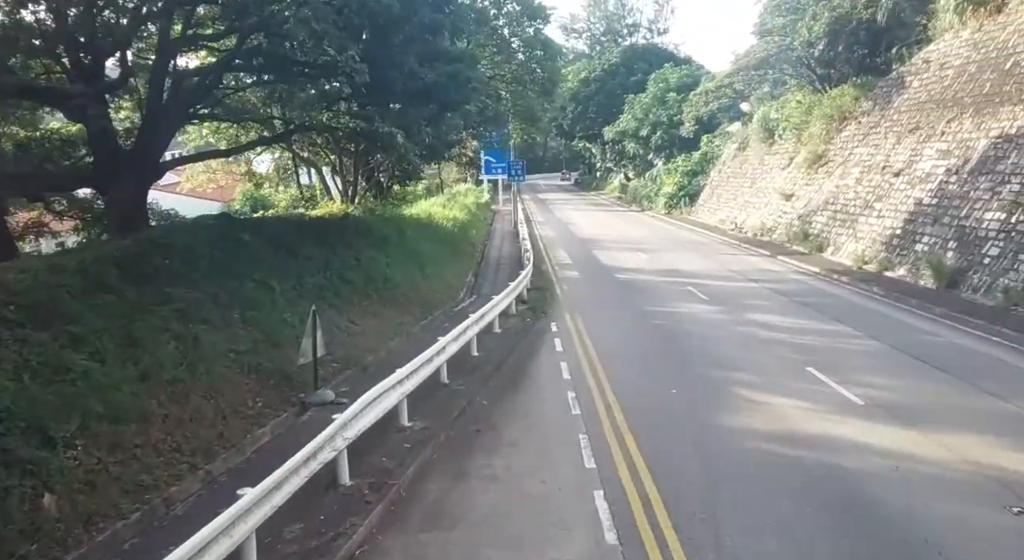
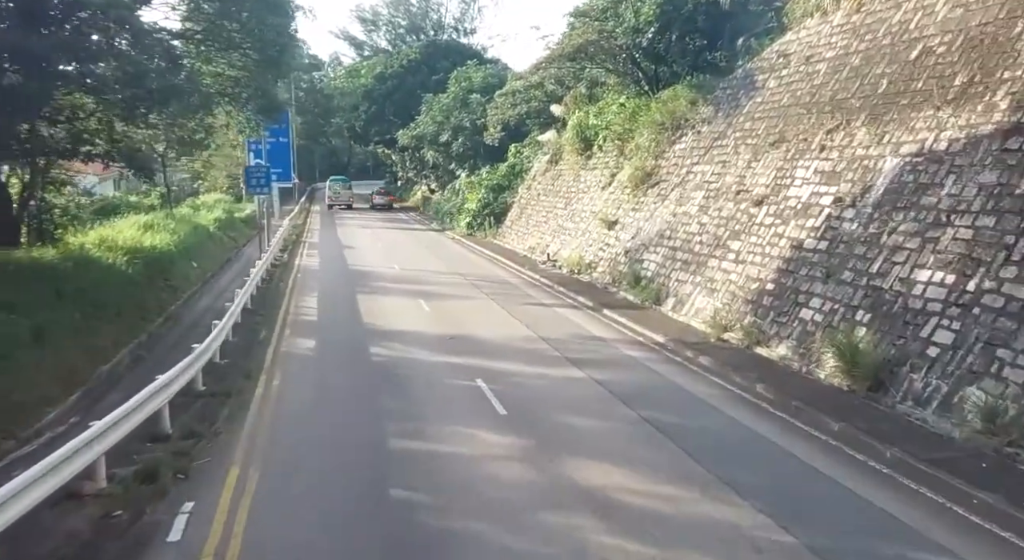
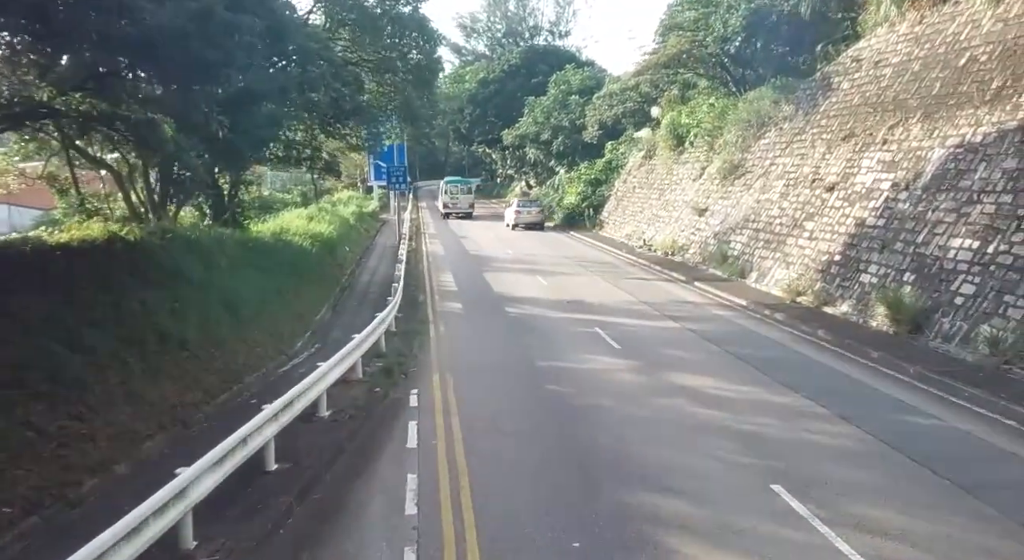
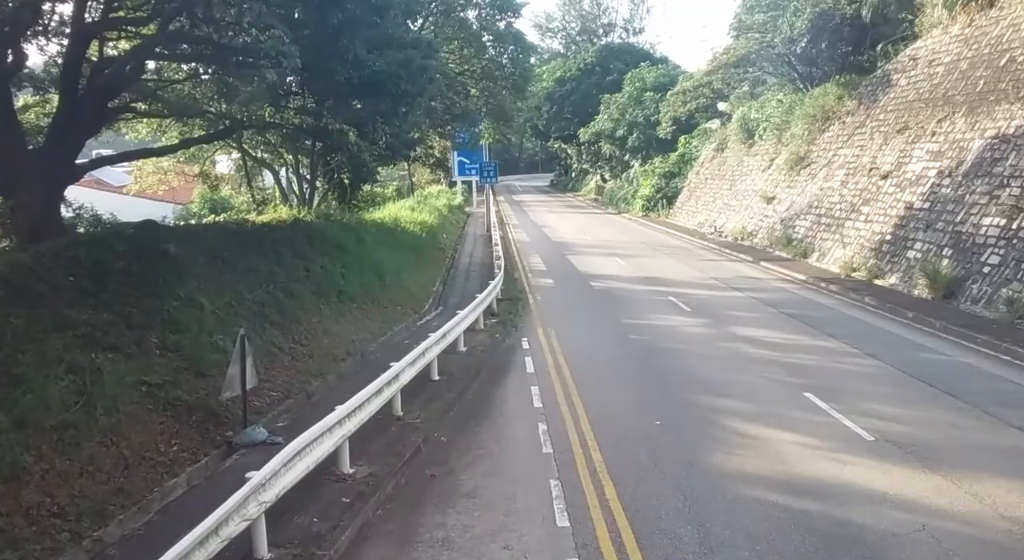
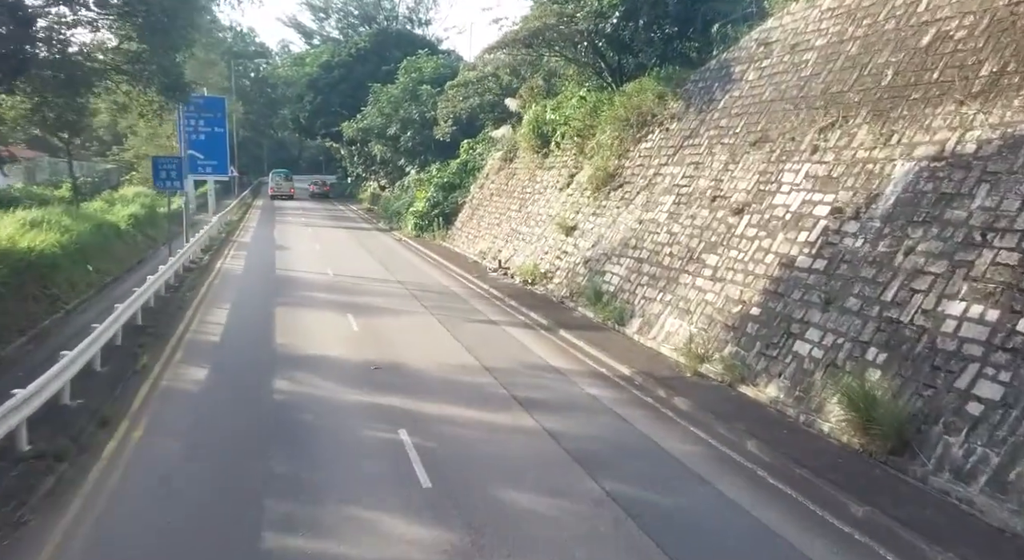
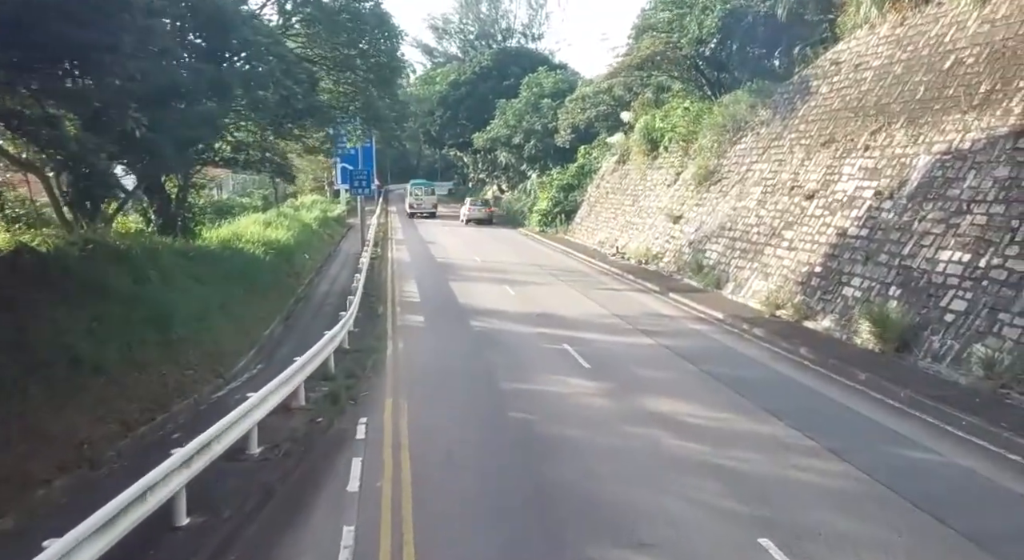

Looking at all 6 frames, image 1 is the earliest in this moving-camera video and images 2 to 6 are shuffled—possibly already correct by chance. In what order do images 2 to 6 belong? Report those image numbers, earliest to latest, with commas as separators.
4, 3, 6, 2, 5
